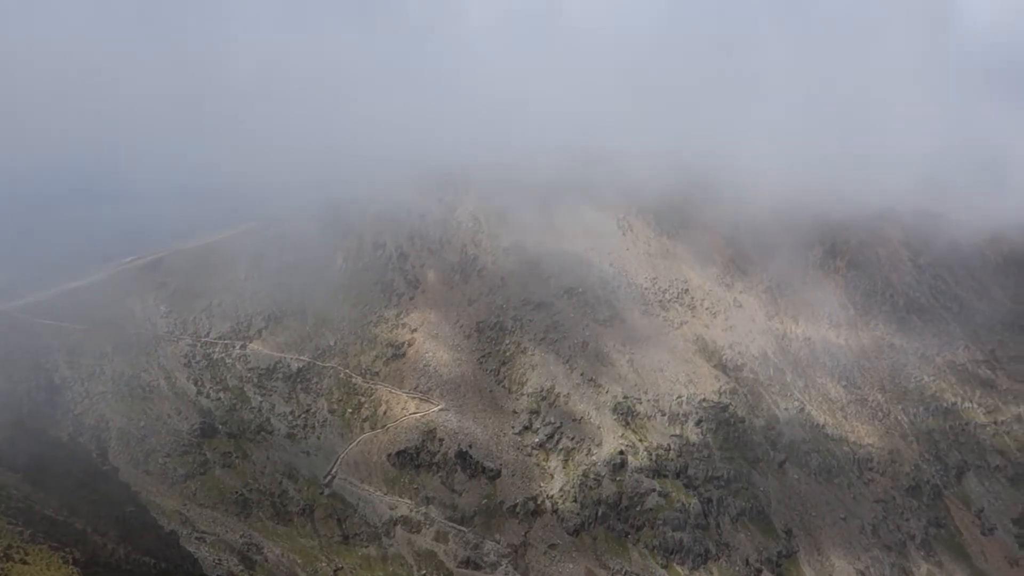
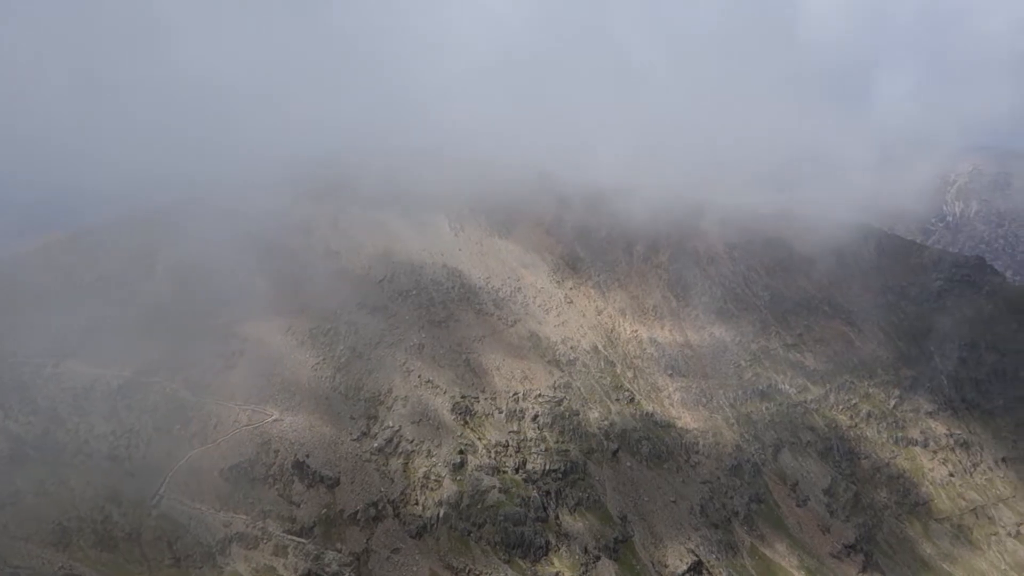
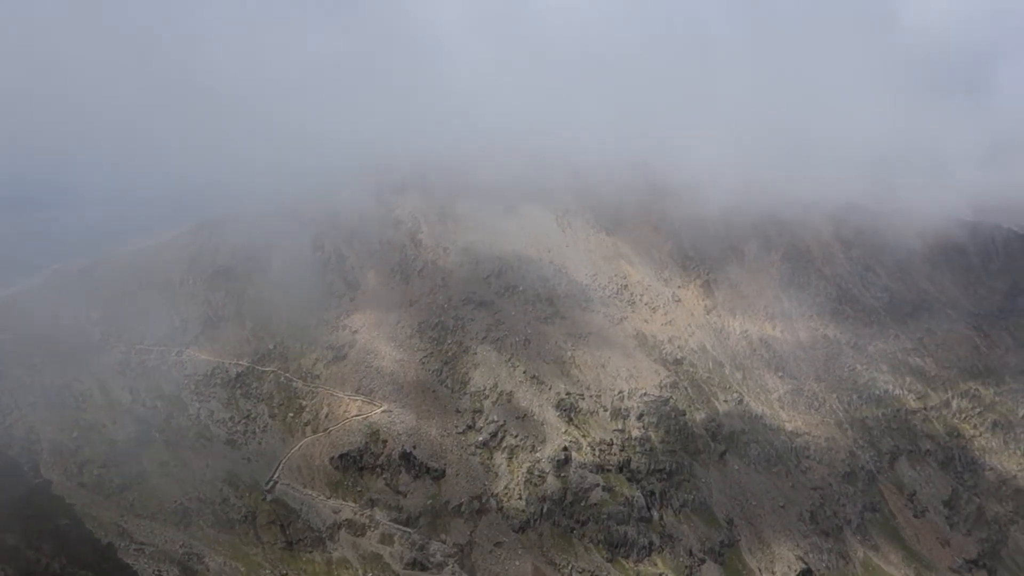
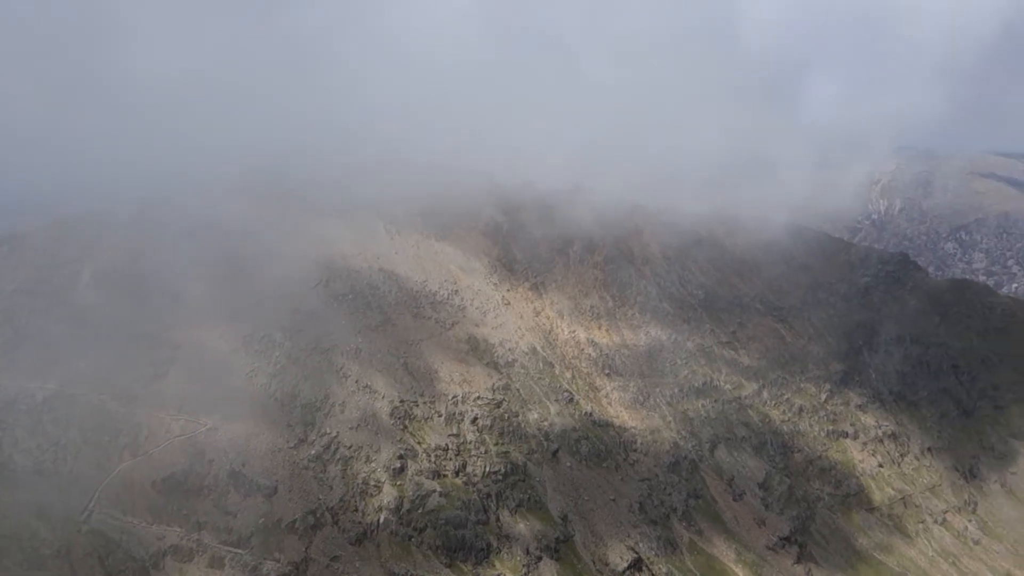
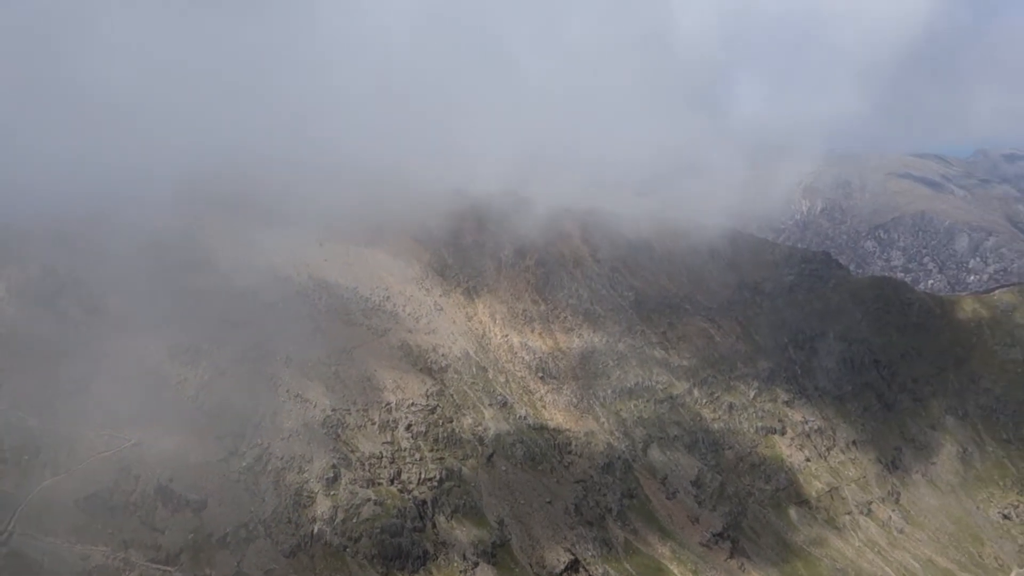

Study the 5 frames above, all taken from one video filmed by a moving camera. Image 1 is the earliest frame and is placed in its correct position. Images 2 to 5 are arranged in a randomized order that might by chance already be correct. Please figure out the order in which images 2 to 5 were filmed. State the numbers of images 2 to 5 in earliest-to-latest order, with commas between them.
3, 2, 4, 5
